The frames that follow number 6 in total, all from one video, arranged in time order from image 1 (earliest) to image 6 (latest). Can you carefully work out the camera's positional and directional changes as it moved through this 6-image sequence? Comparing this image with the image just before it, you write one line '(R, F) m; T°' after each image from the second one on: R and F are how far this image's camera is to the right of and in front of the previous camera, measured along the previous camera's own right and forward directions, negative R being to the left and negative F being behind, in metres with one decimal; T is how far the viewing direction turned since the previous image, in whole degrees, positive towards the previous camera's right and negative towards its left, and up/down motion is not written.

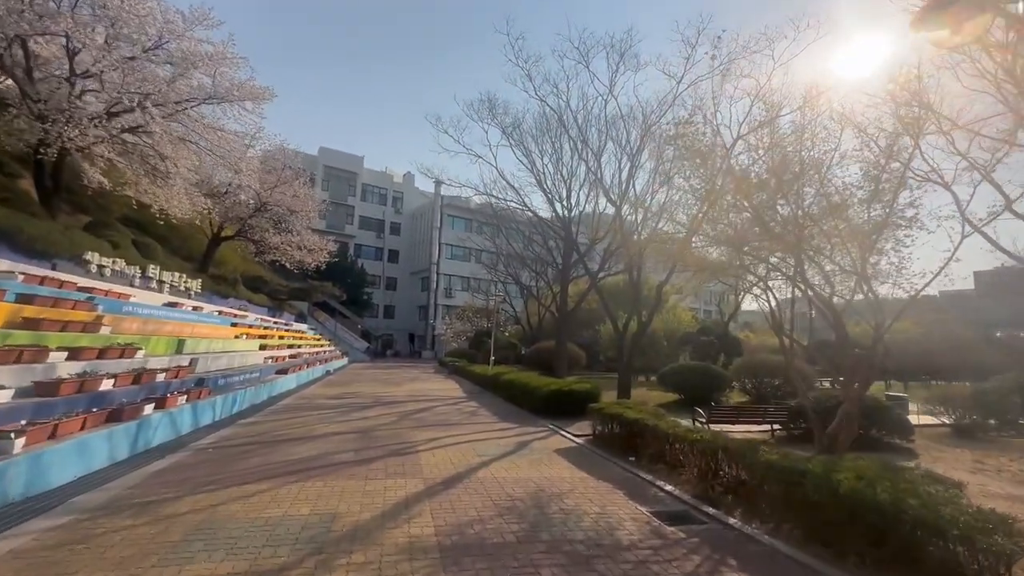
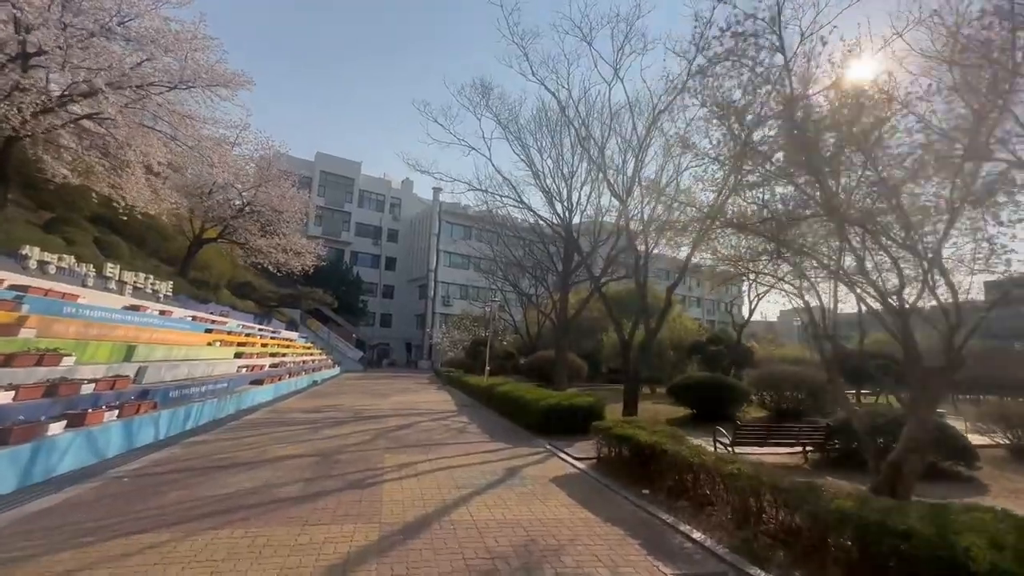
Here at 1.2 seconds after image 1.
(+0.2, +1.4) m; 0°
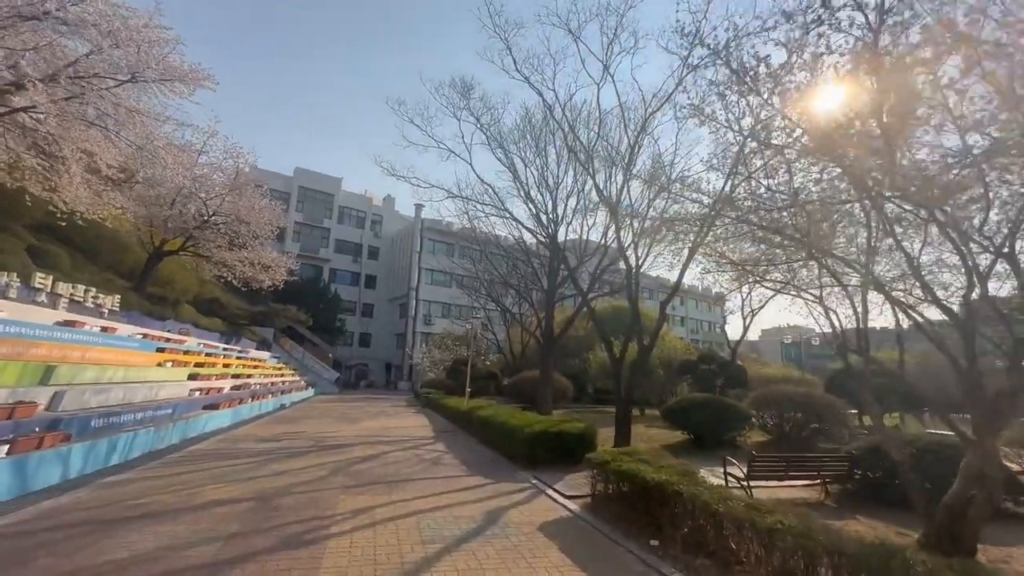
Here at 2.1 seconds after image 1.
(0.0, +1.1) m; +2°
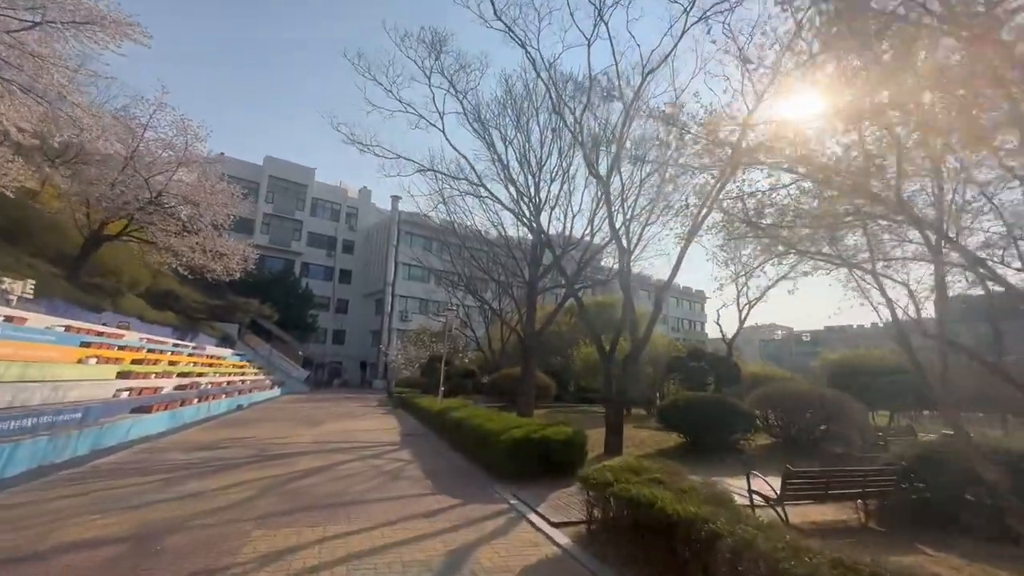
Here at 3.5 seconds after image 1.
(+0.1, +1.6) m; +2°
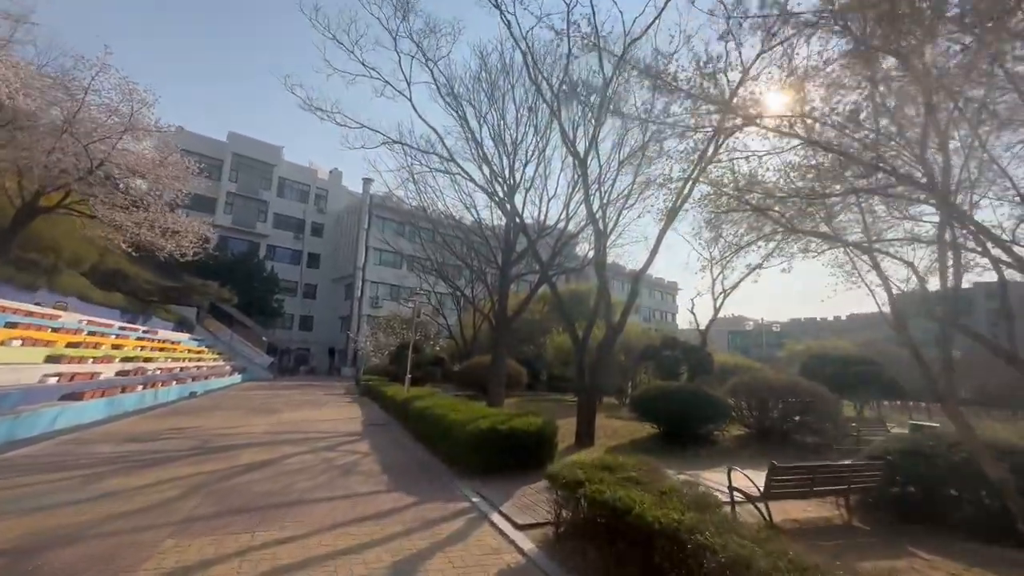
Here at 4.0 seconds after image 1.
(+0.1, +0.7) m; +3°
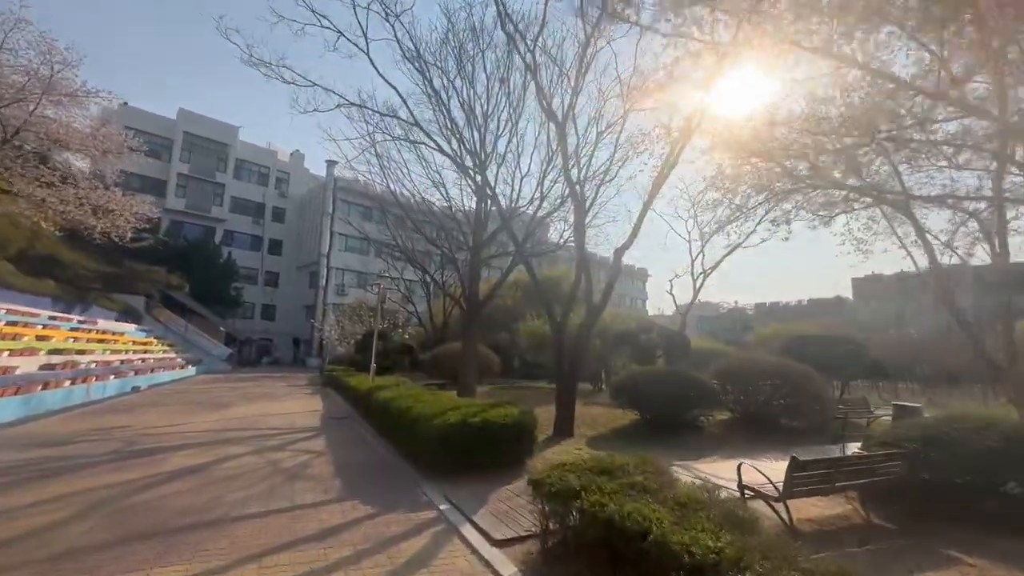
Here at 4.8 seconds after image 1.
(0.0, +1.0) m; +3°
